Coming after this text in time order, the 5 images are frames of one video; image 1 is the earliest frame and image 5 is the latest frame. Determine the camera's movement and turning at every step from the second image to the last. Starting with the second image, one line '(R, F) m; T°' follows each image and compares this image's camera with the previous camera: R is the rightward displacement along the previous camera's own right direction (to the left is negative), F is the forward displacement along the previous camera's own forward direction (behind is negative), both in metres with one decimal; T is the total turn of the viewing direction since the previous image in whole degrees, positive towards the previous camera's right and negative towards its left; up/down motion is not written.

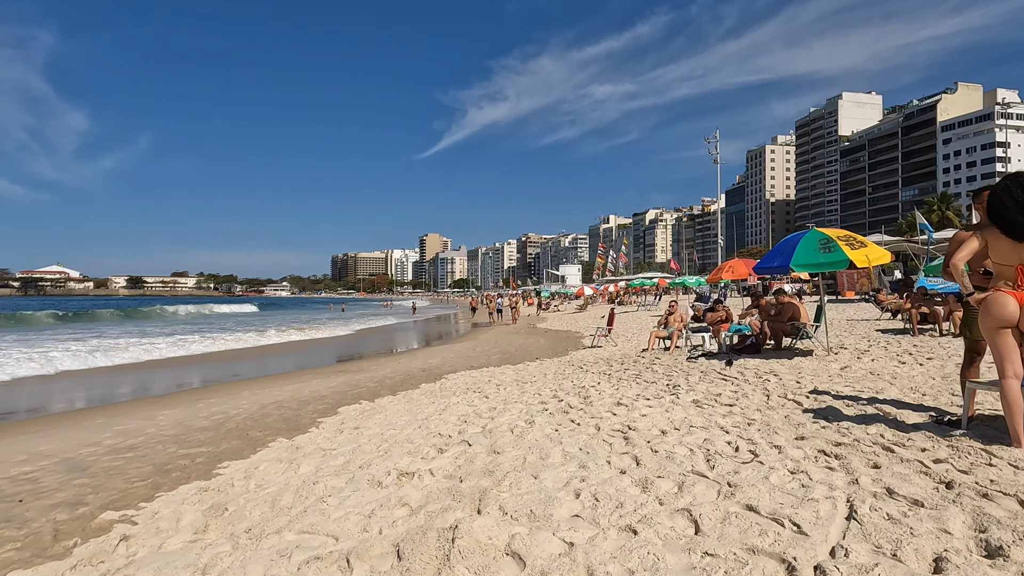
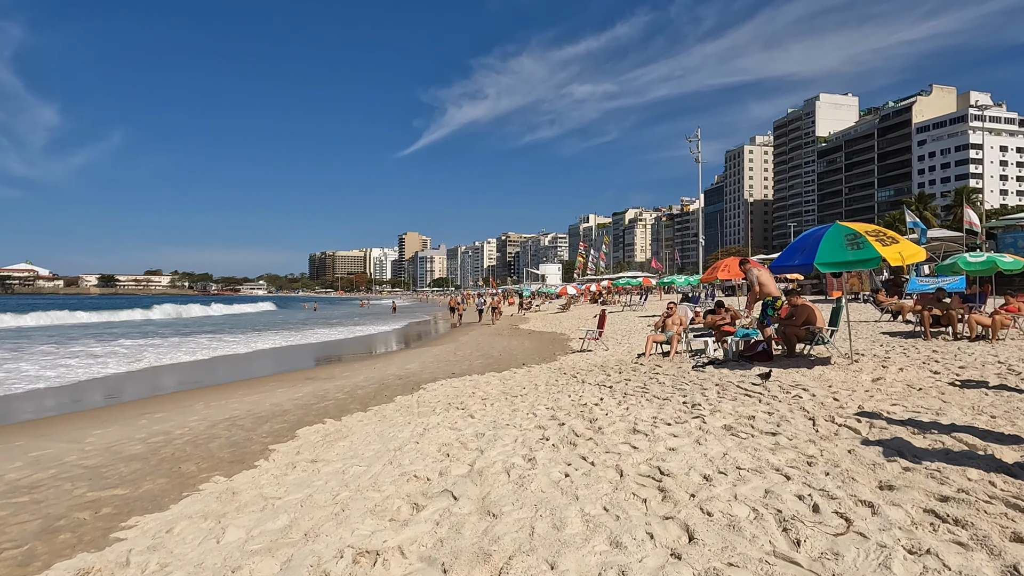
(-0.1, +1.0) m; +2°
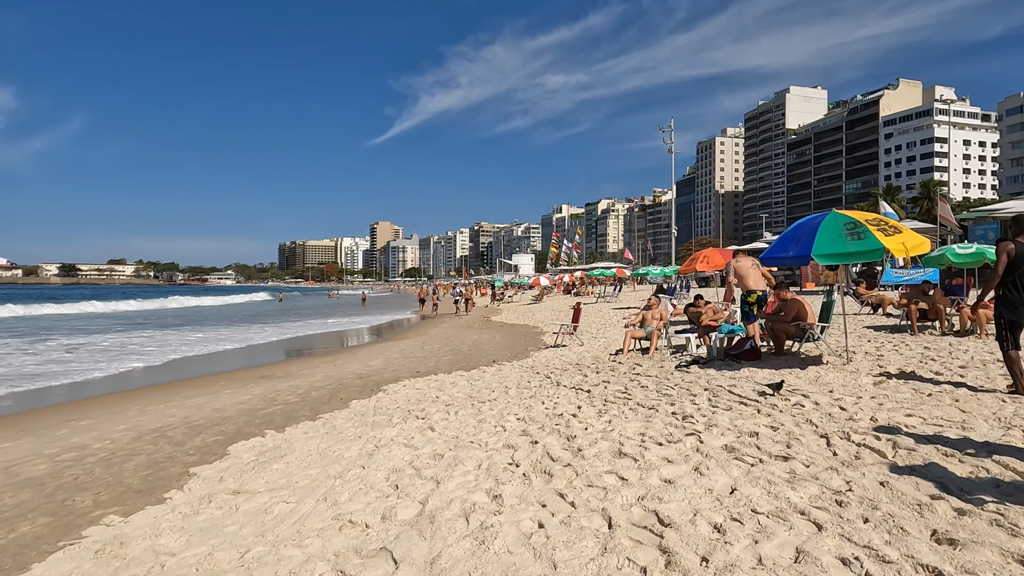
(+0.1, +0.8) m; +2°
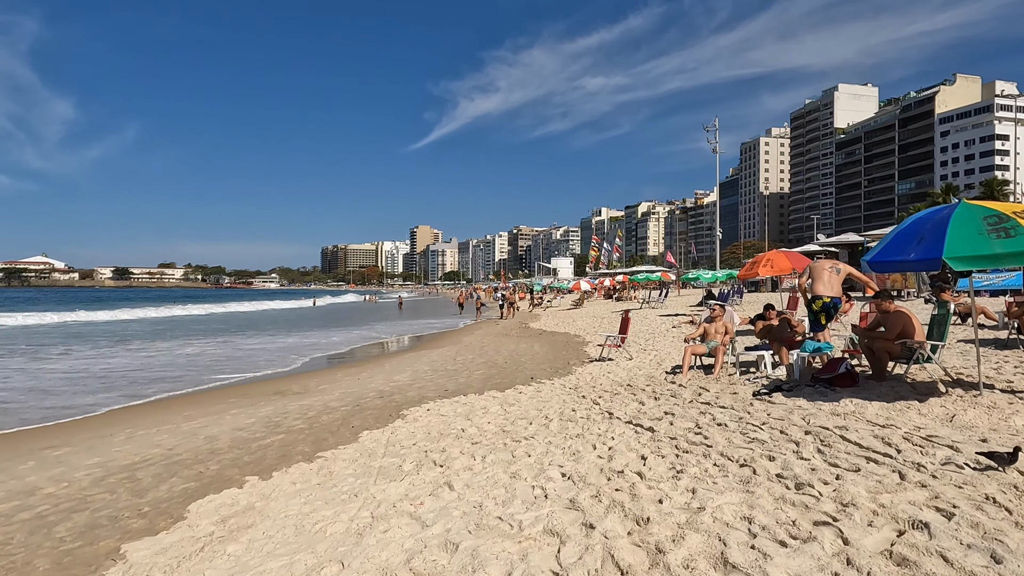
(0.0, +1.3) m; -3°
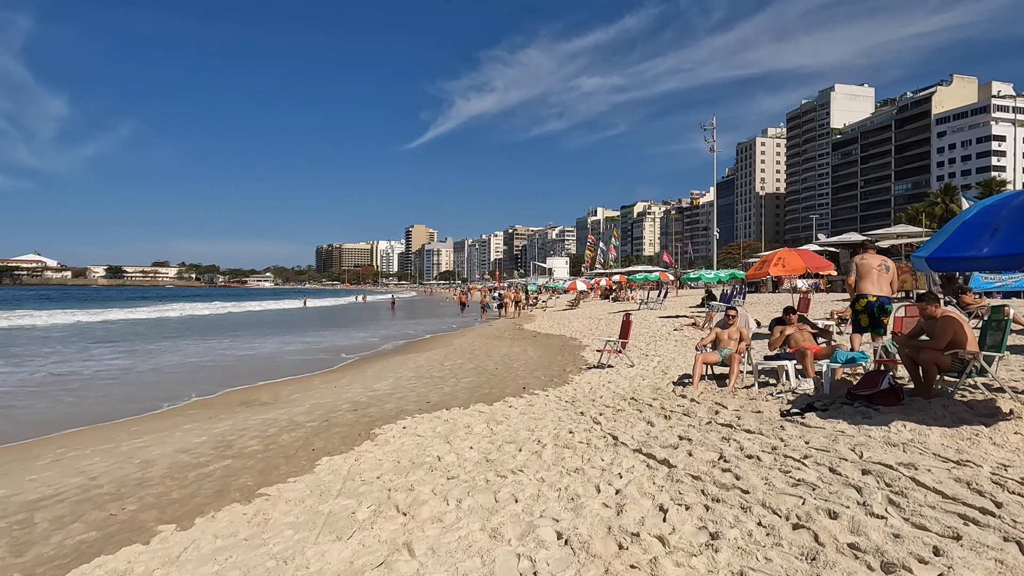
(+0.1, +1.0) m; 0°
